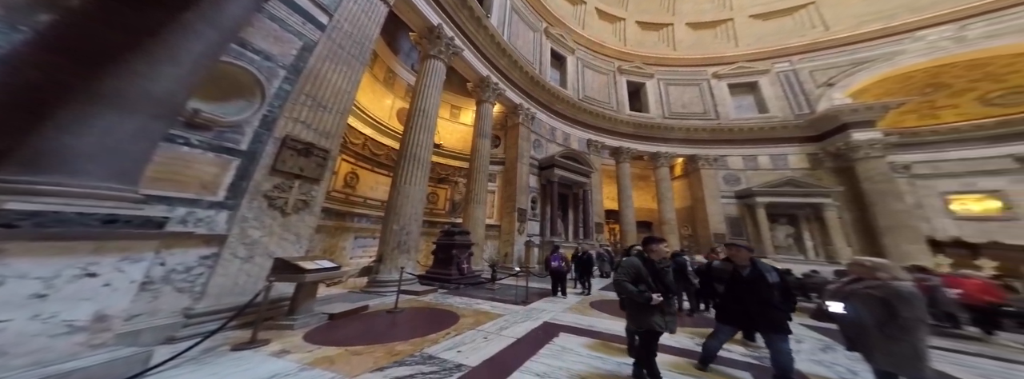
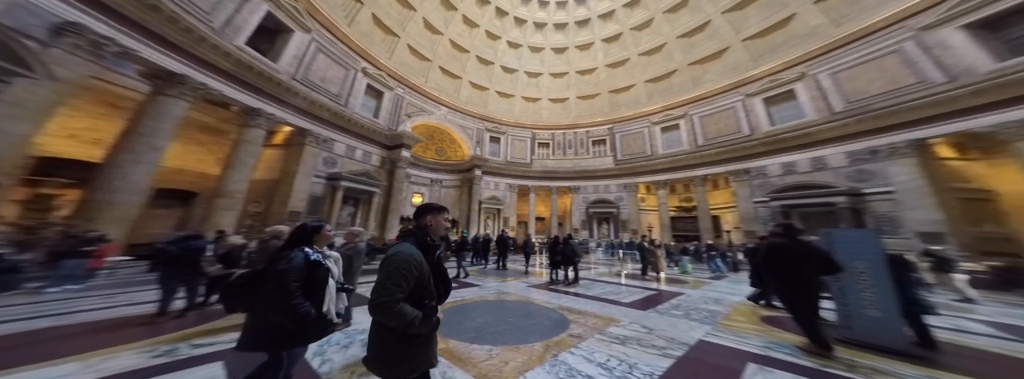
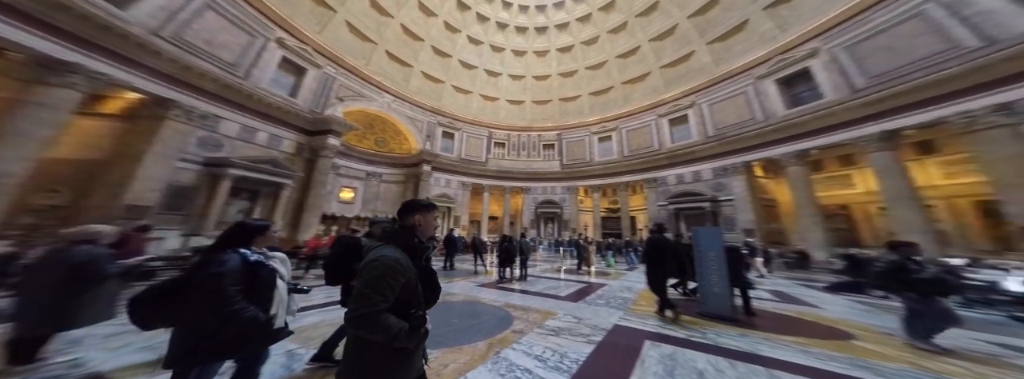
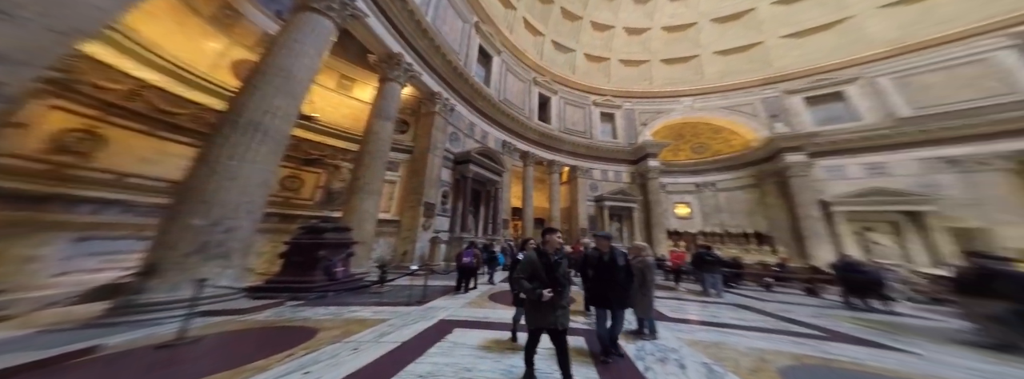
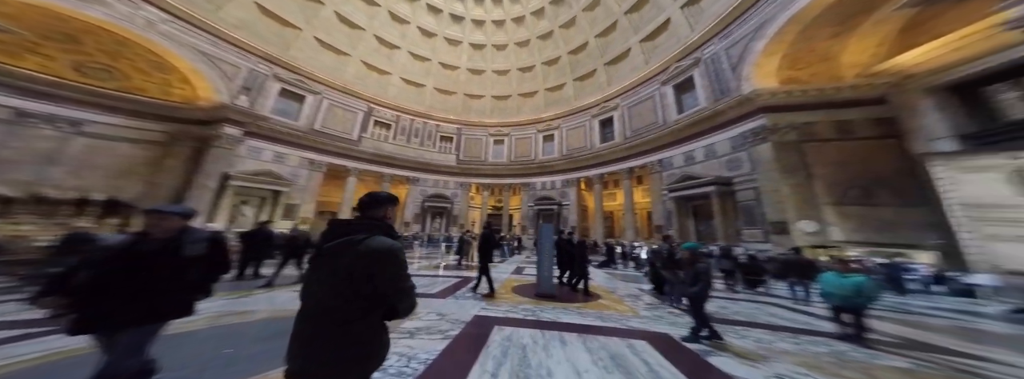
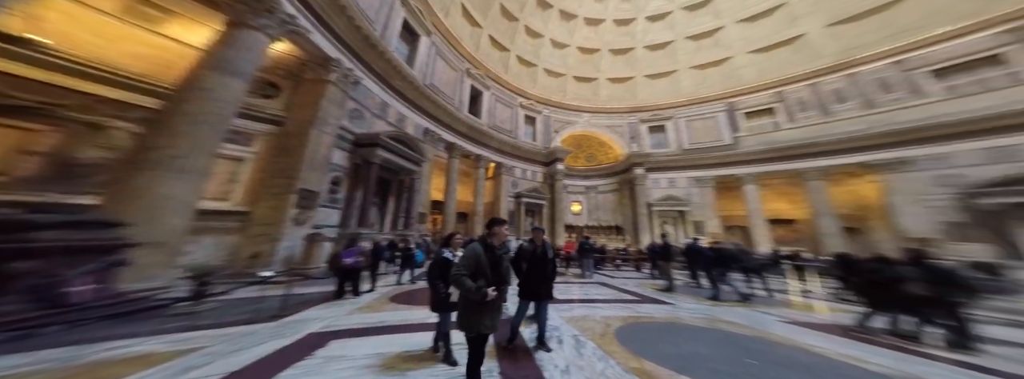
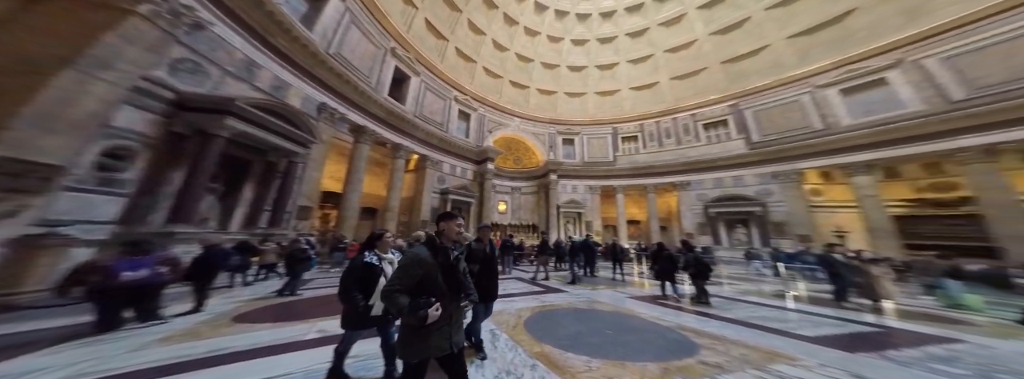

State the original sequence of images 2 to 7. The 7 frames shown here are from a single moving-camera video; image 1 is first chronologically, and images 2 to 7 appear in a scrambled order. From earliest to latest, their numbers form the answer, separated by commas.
4, 6, 7, 2, 3, 5
